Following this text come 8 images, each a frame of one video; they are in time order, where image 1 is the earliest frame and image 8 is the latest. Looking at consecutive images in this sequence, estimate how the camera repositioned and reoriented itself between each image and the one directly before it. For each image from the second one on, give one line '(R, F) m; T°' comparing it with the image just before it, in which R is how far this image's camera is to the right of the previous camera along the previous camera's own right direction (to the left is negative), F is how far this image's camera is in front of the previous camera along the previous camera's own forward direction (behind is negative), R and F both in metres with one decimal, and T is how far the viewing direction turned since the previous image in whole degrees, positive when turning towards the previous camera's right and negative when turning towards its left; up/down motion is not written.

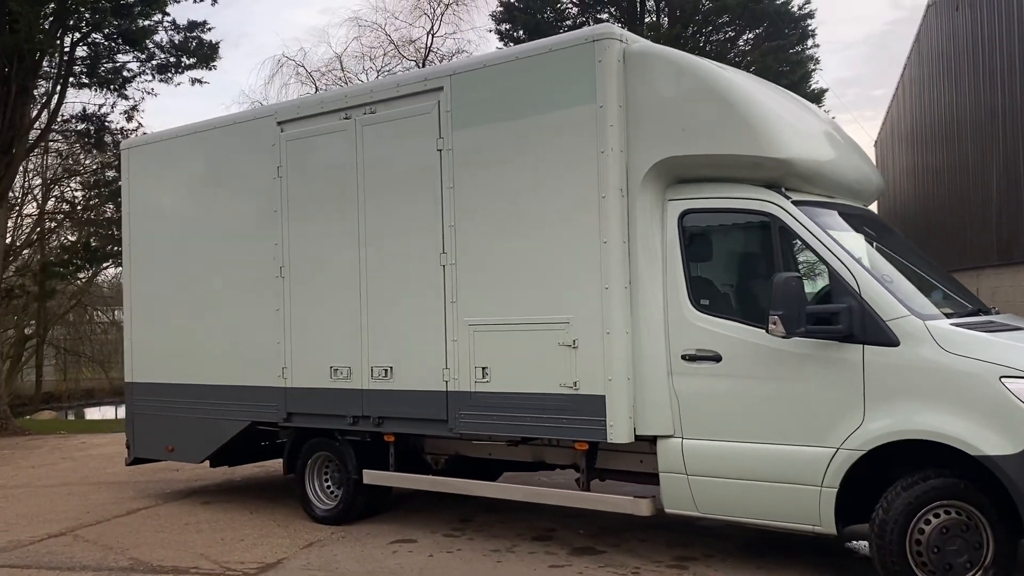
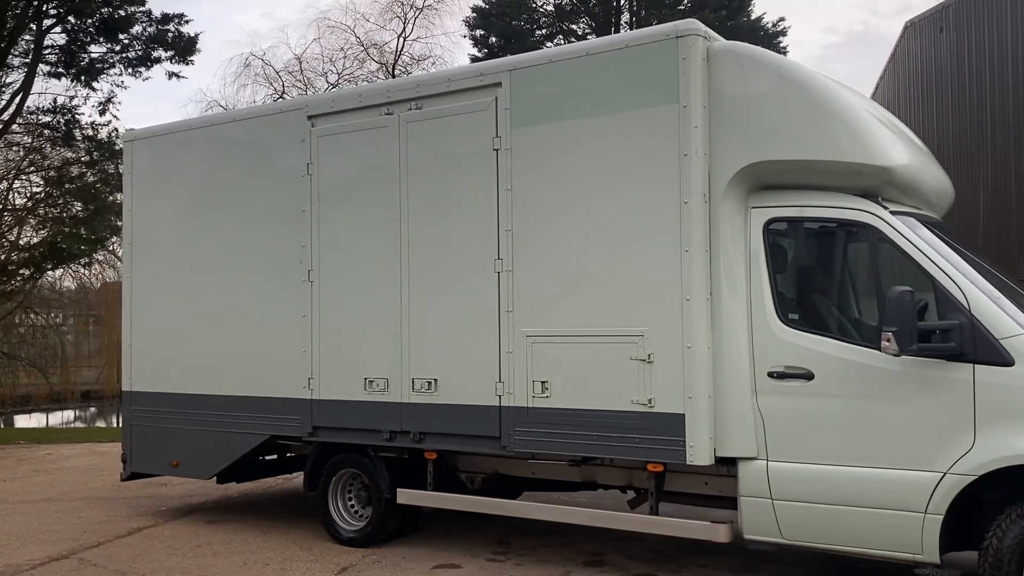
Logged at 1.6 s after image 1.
(-0.7, +0.4) m; +4°
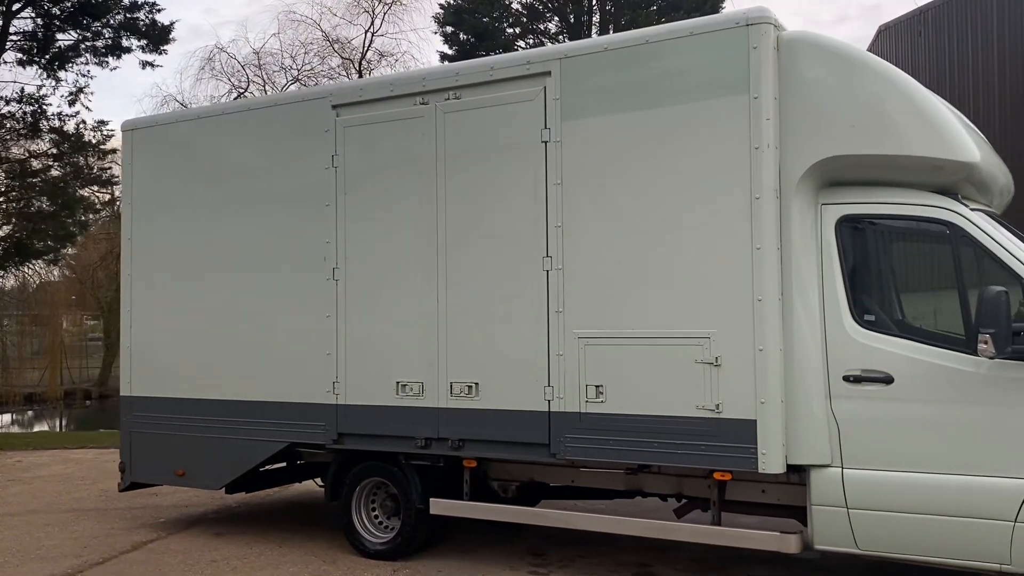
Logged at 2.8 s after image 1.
(-0.6, +0.3) m; +3°
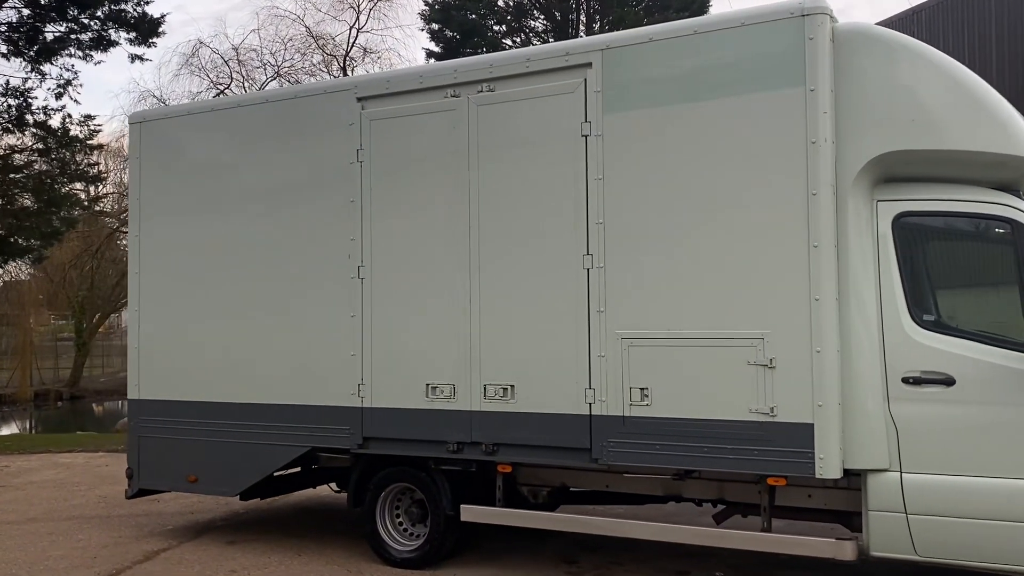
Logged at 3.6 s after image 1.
(-0.4, +0.2) m; +2°
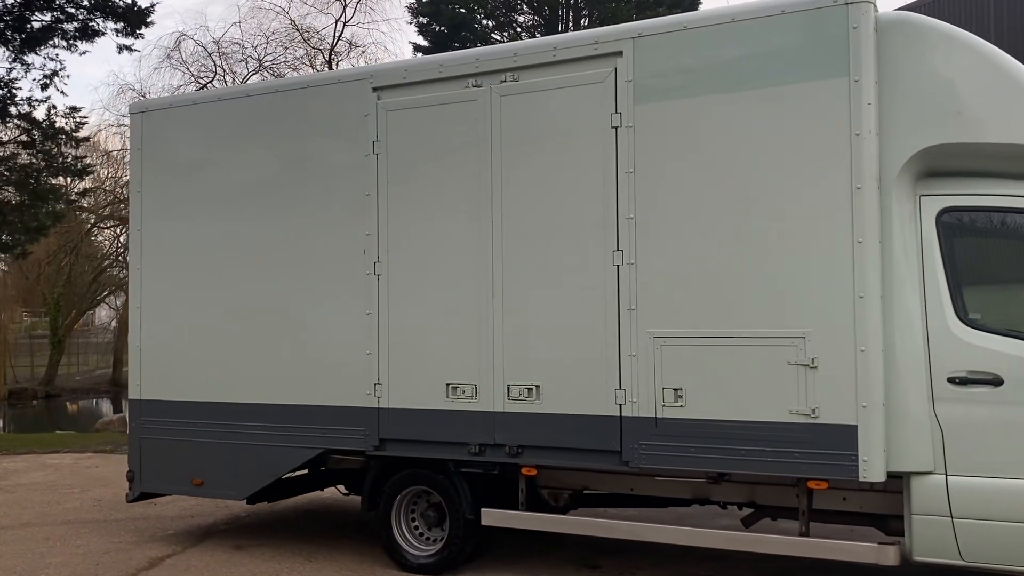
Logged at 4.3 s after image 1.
(-0.3, +0.2) m; +1°
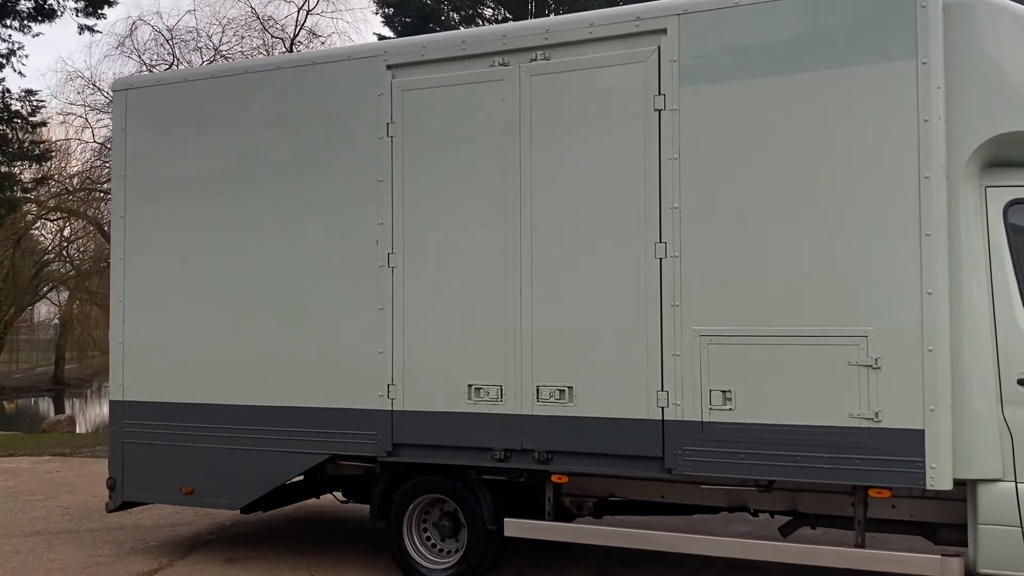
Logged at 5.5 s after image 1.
(-0.5, +0.4) m; +3°
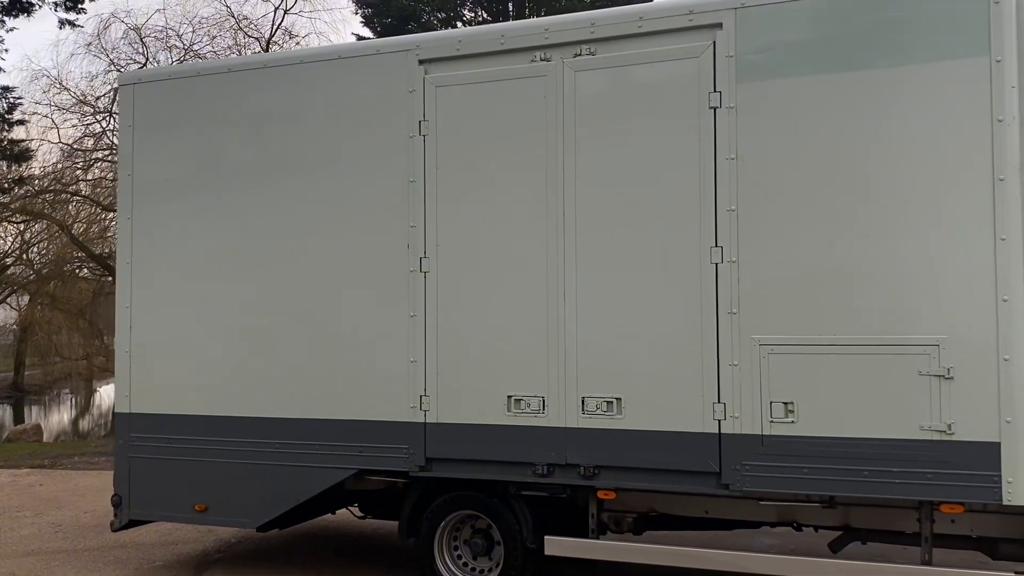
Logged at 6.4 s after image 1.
(-0.4, +0.3) m; +2°
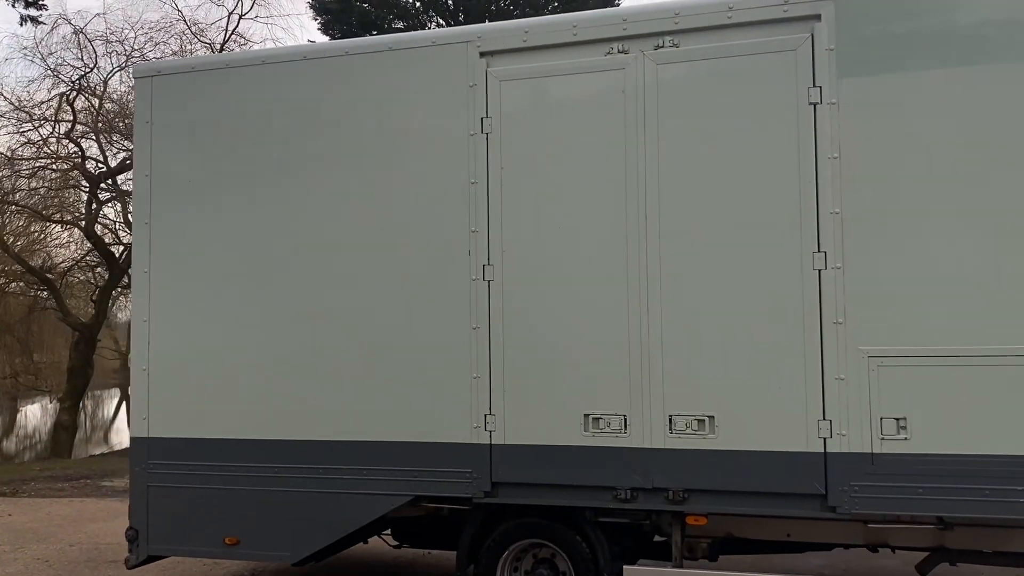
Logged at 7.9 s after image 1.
(-0.7, +0.4) m; +4°
